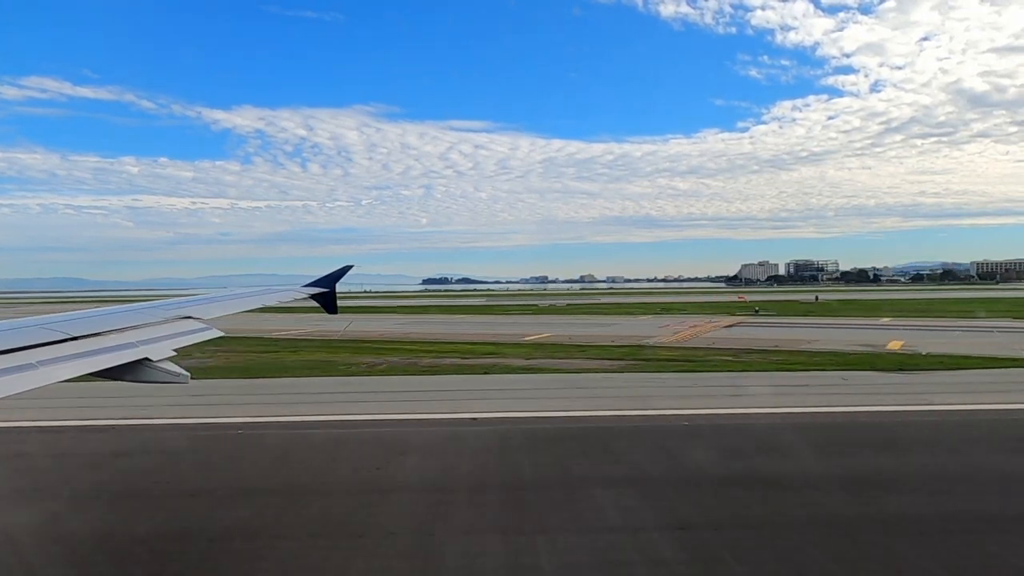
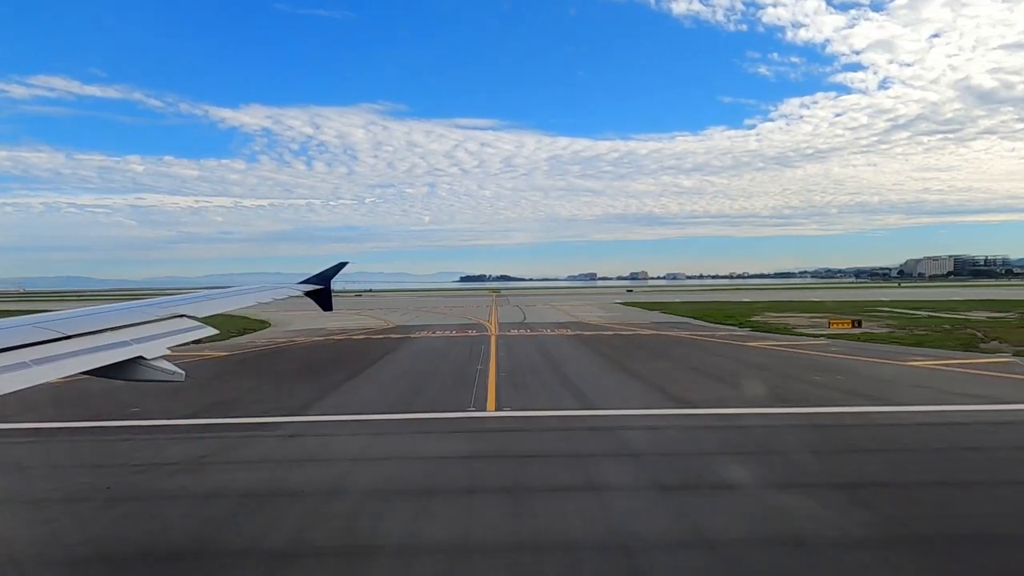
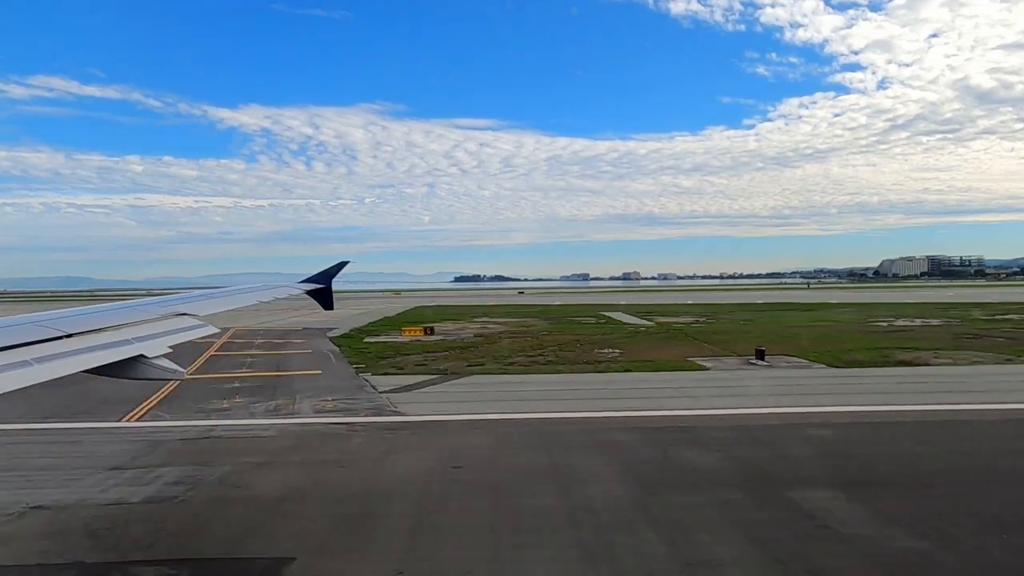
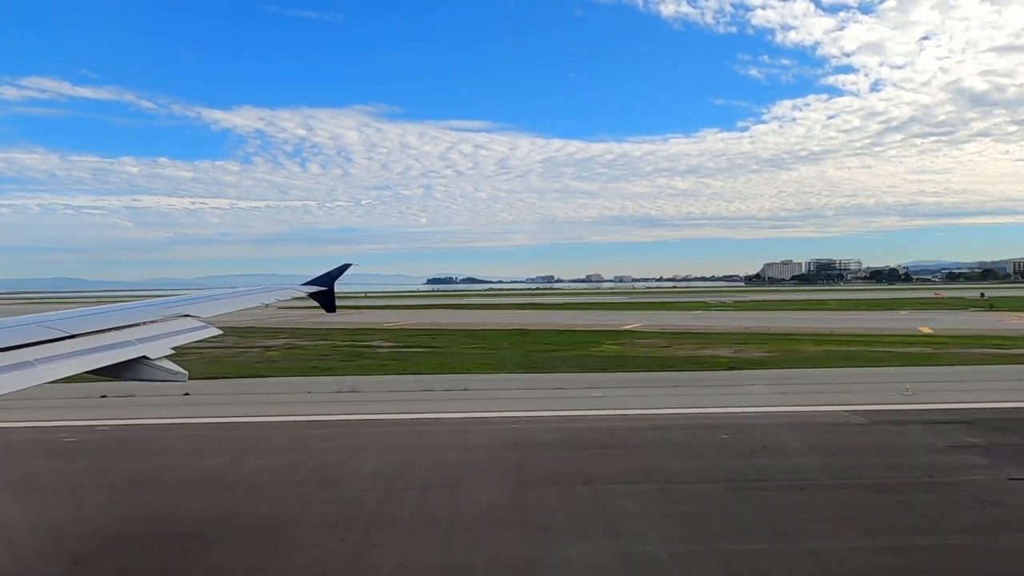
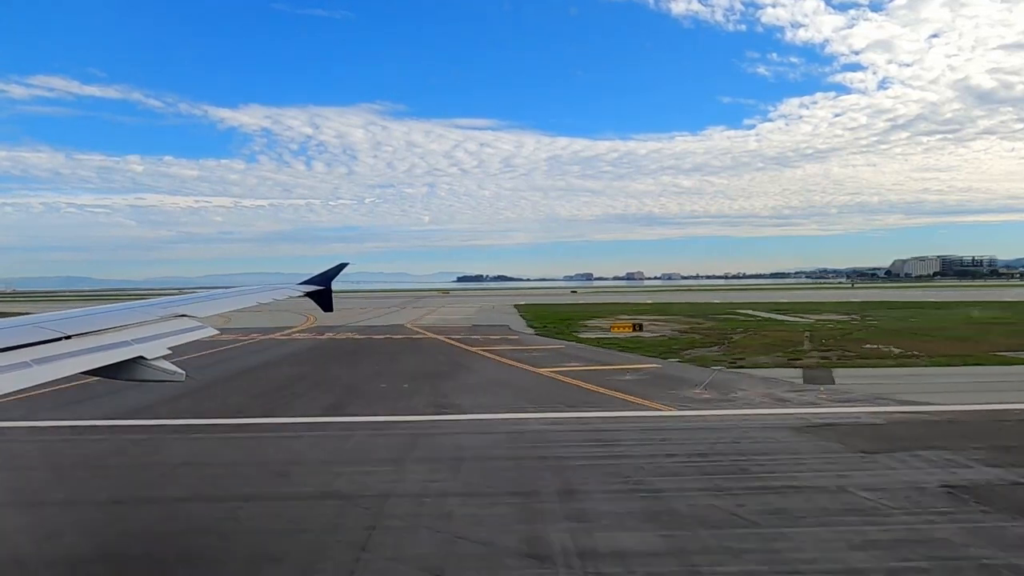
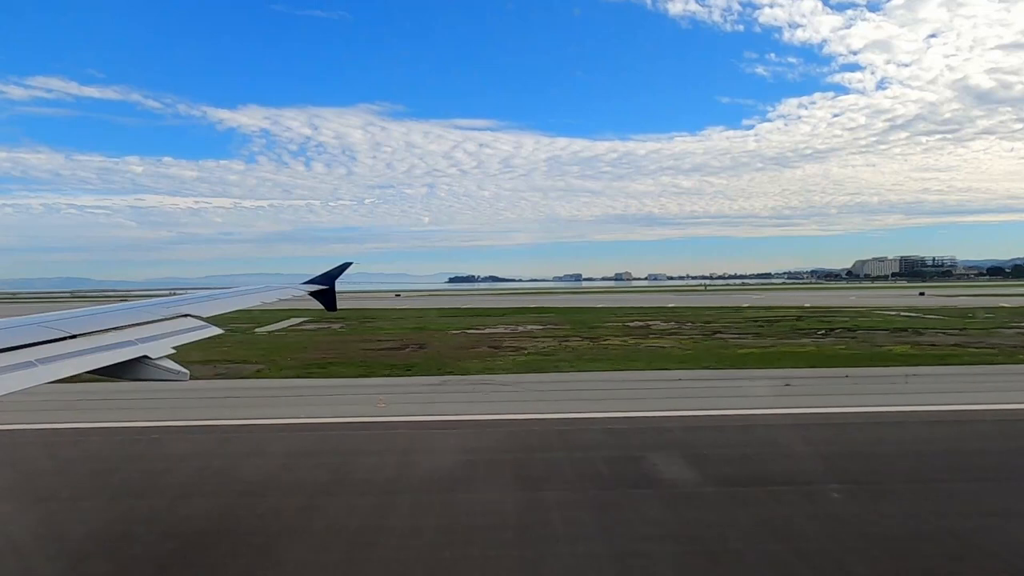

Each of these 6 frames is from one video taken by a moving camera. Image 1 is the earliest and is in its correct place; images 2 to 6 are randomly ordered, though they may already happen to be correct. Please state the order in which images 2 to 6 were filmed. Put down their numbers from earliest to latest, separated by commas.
4, 6, 3, 5, 2
